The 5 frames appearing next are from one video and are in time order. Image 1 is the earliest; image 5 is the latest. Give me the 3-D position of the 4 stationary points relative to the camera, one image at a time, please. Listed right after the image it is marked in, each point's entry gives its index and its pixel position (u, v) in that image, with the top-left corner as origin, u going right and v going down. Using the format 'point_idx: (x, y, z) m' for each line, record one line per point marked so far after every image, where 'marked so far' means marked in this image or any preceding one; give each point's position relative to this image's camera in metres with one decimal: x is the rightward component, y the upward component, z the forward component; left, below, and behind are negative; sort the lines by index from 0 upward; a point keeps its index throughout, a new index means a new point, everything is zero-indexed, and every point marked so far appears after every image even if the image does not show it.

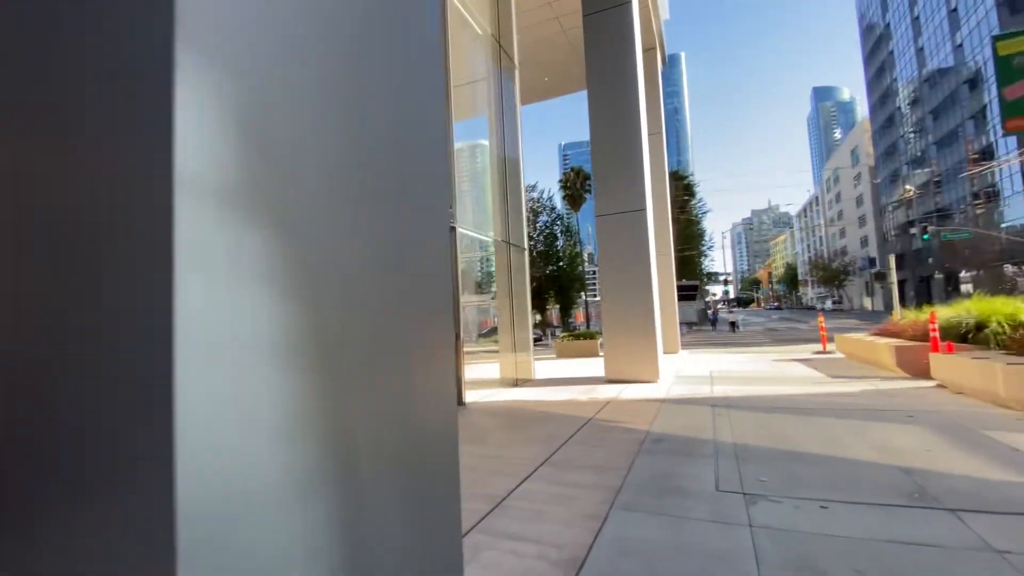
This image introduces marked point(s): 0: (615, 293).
0: (+2.4, -0.1, +11.0) m
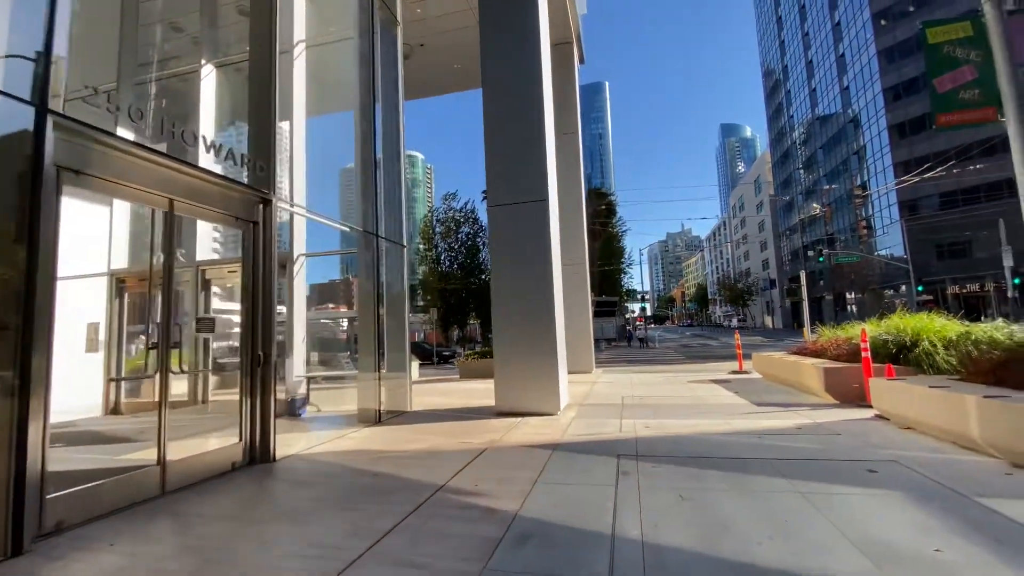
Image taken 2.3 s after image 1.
0: (-0.1, -0.3, +8.7) m
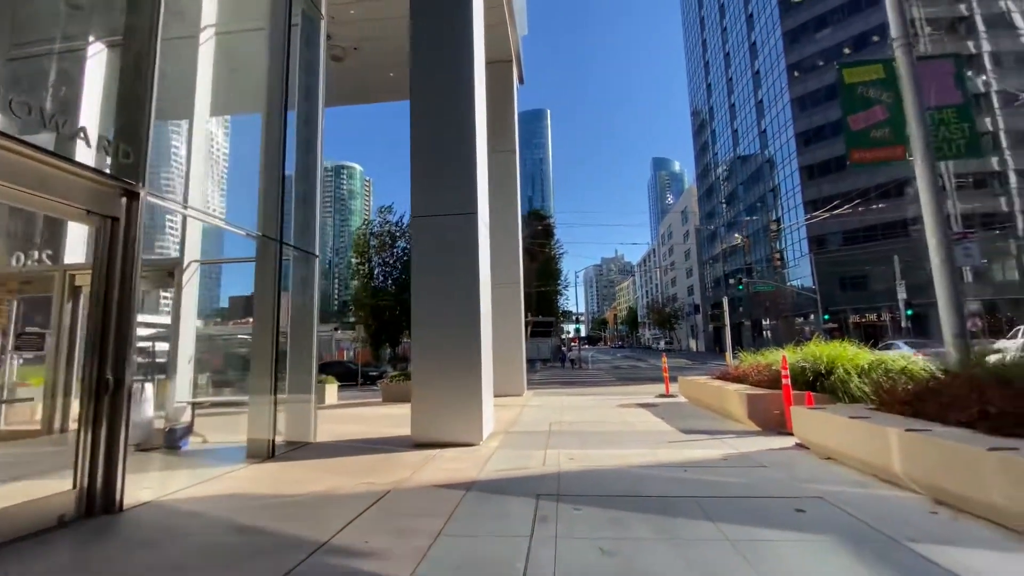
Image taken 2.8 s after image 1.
0: (-1.5, -0.6, +7.9) m
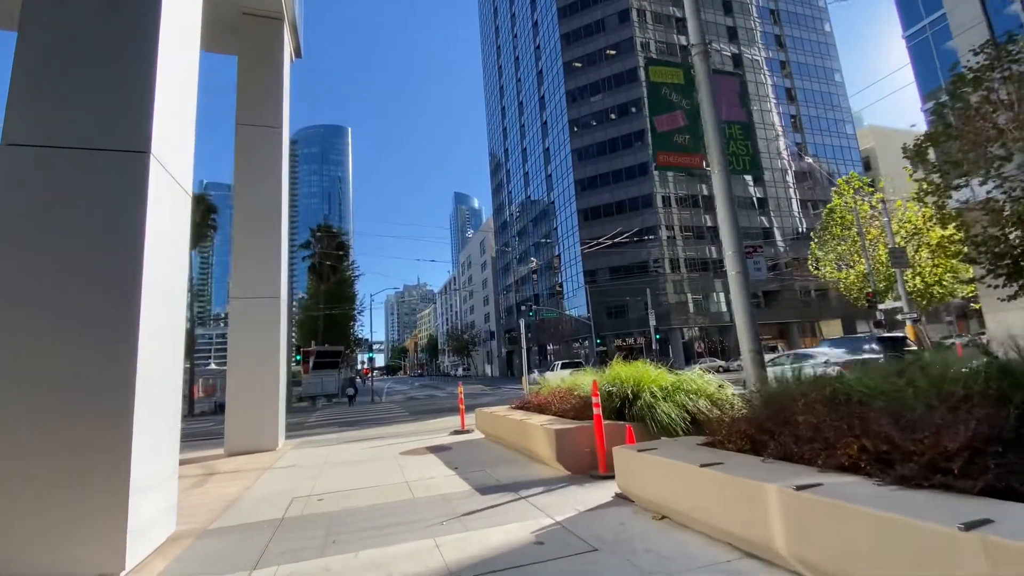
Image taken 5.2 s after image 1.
0: (-4.3, -0.5, +4.1) m
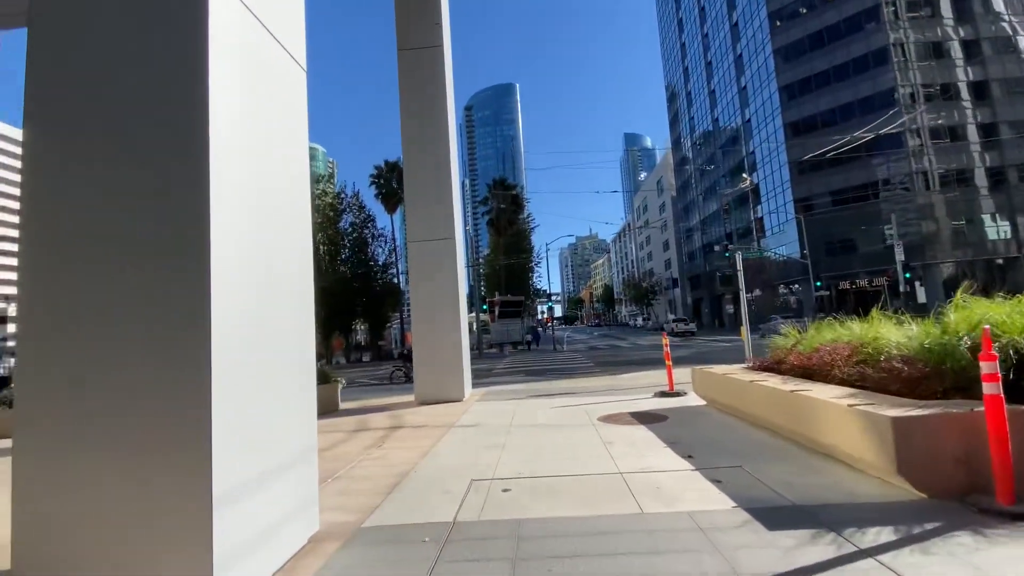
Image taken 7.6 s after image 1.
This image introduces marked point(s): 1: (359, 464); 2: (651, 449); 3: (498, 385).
0: (-2.7, +0.1, +2.9) m
1: (-1.9, -2.2, +5.9) m
2: (+1.7, -1.9, +5.6) m
3: (-0.5, -3.1, +15.2) m
